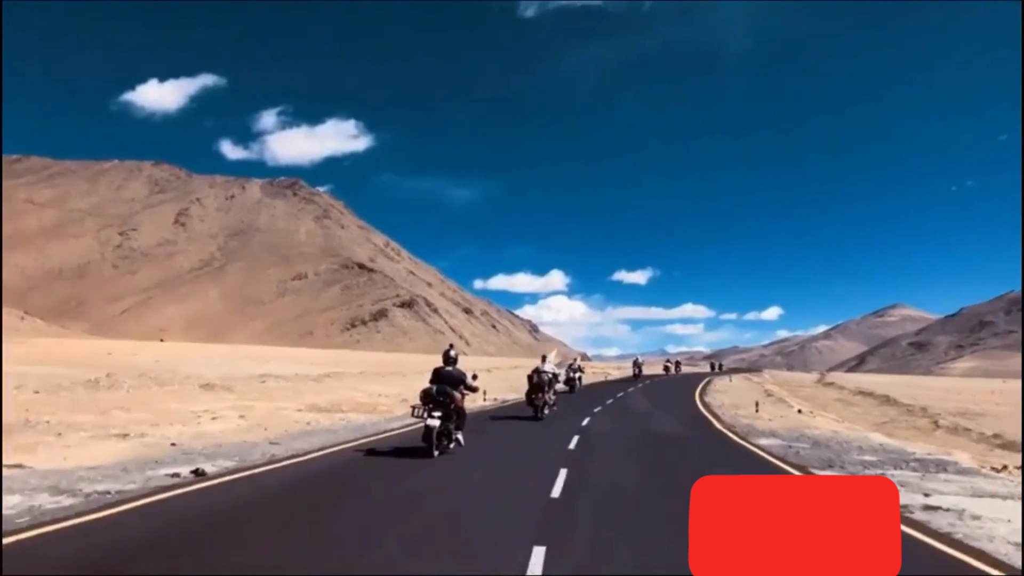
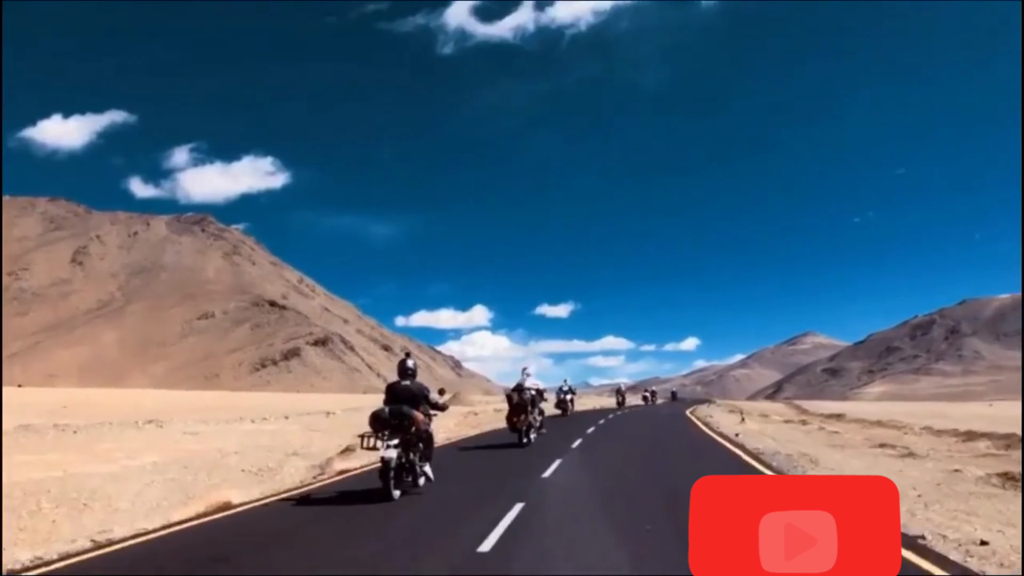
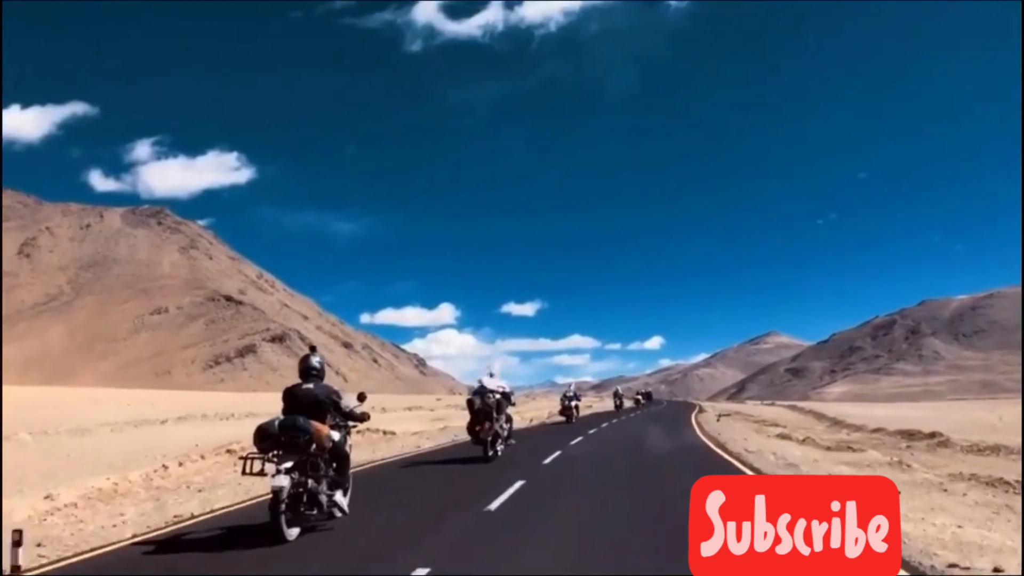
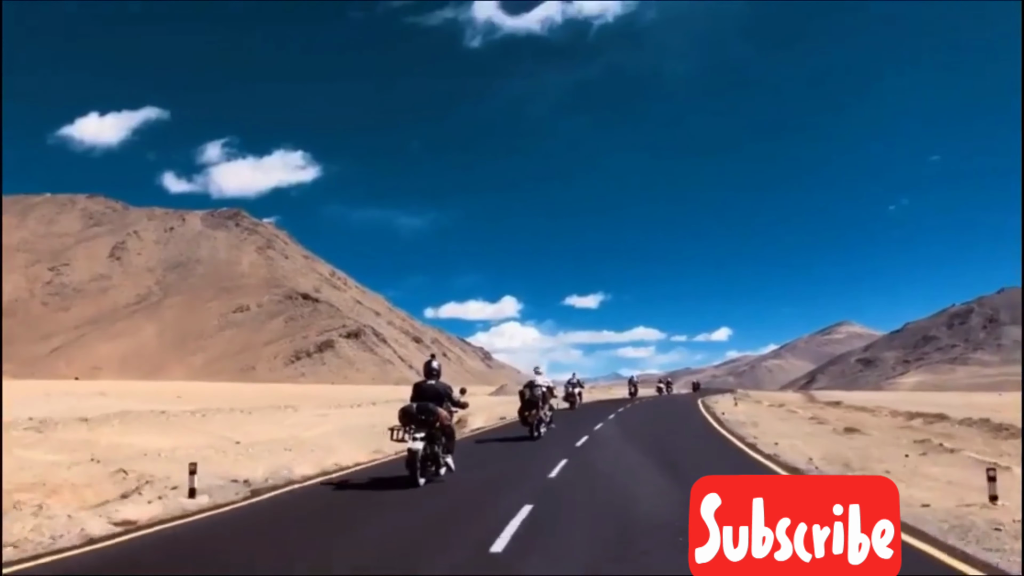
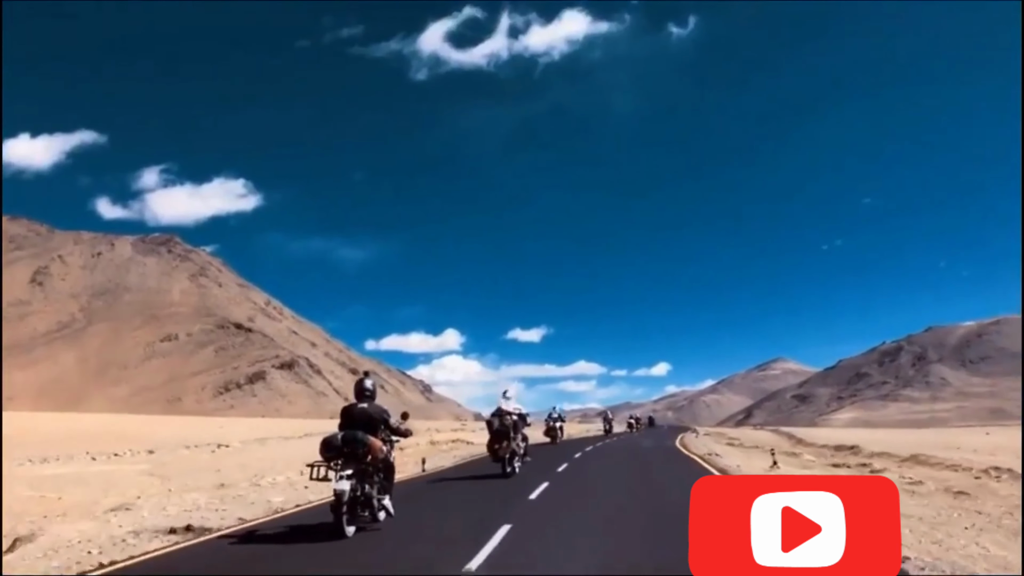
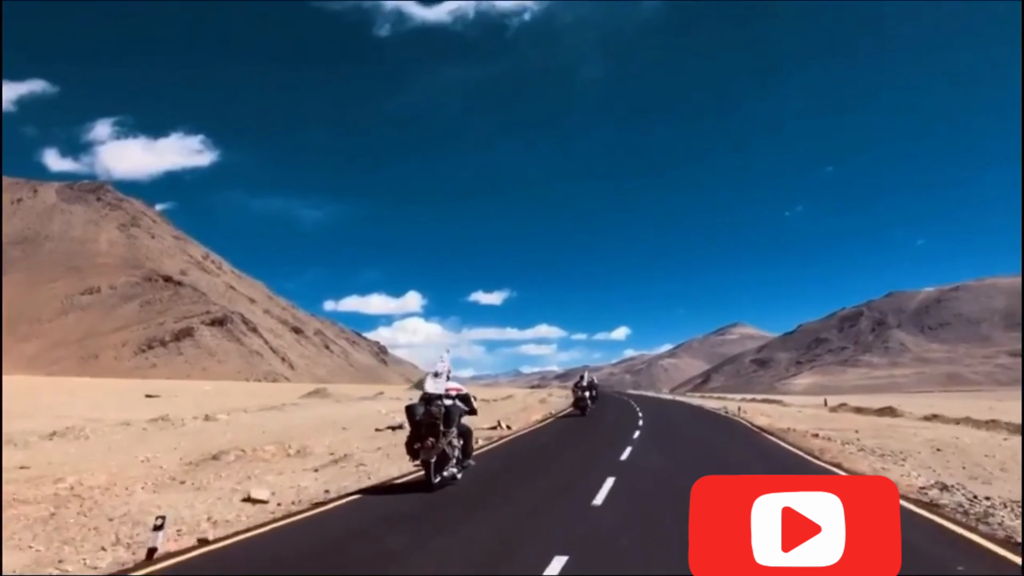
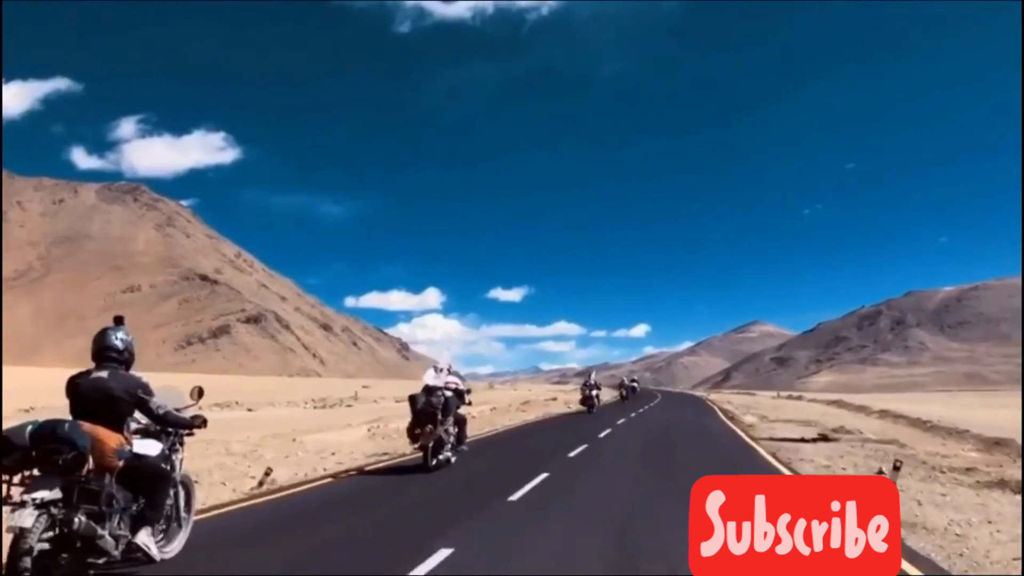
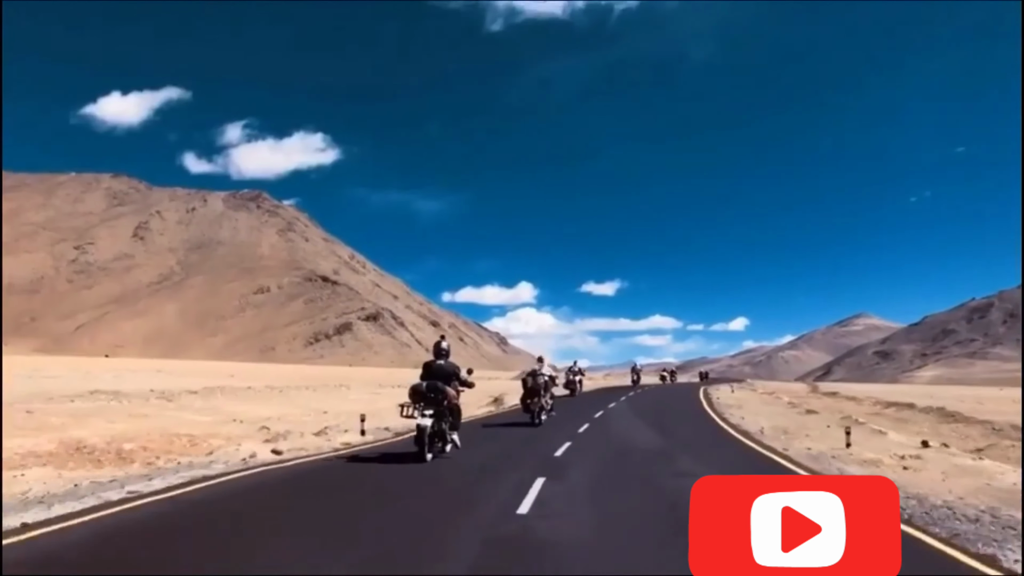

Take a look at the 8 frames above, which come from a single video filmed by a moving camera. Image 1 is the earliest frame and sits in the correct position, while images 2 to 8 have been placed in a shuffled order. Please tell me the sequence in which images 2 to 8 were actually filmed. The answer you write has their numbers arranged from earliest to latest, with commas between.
8, 4, 2, 5, 3, 7, 6
